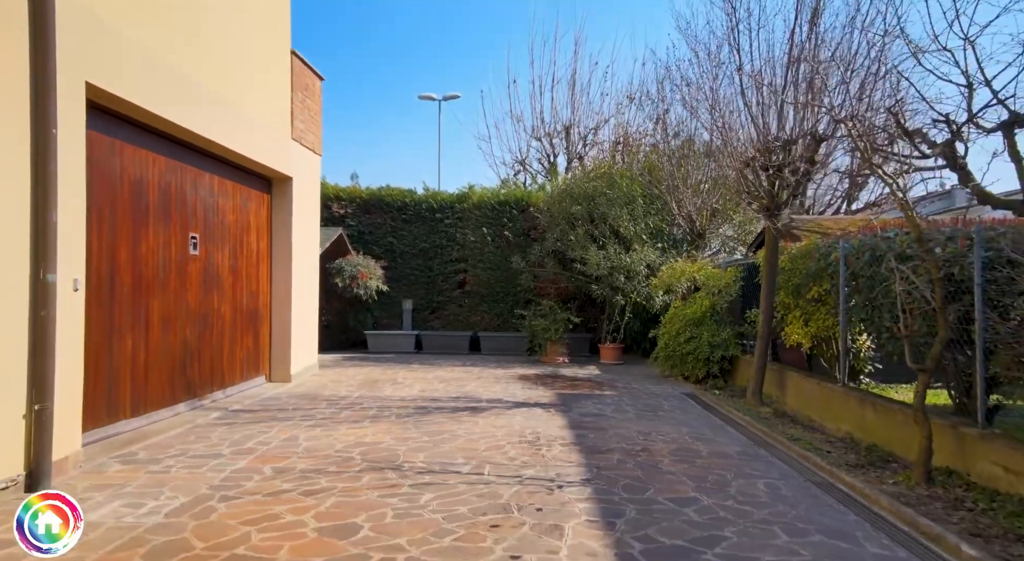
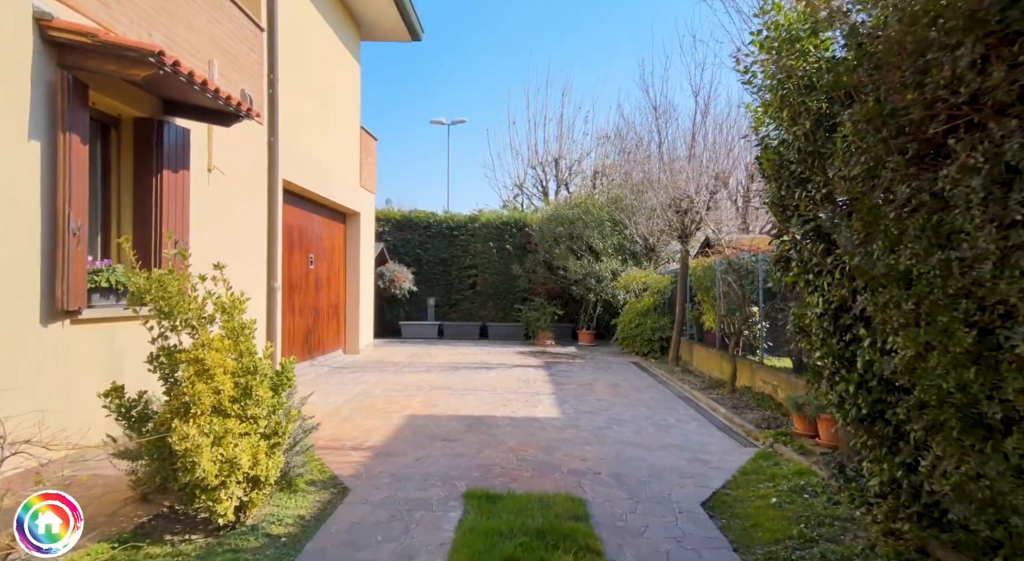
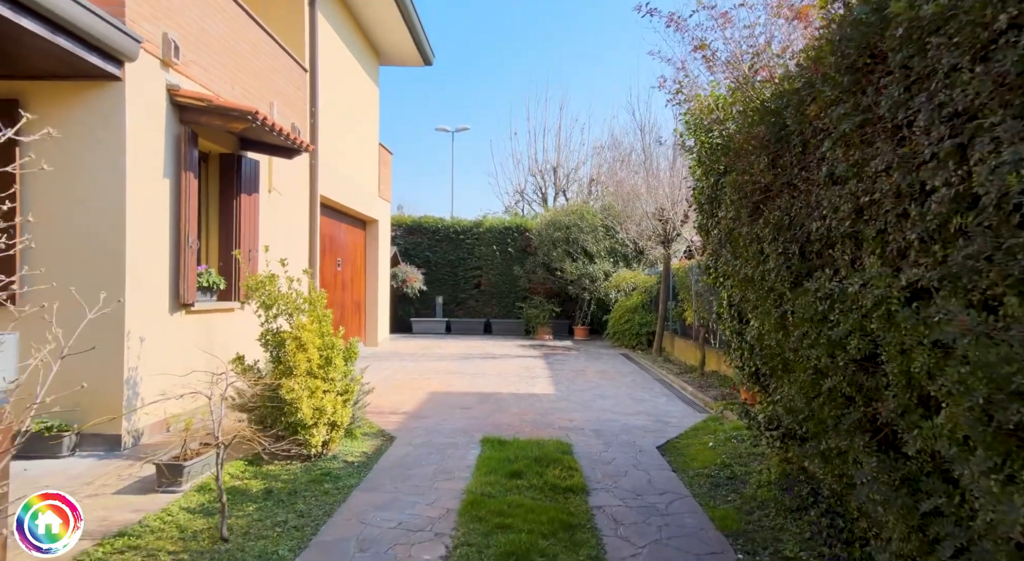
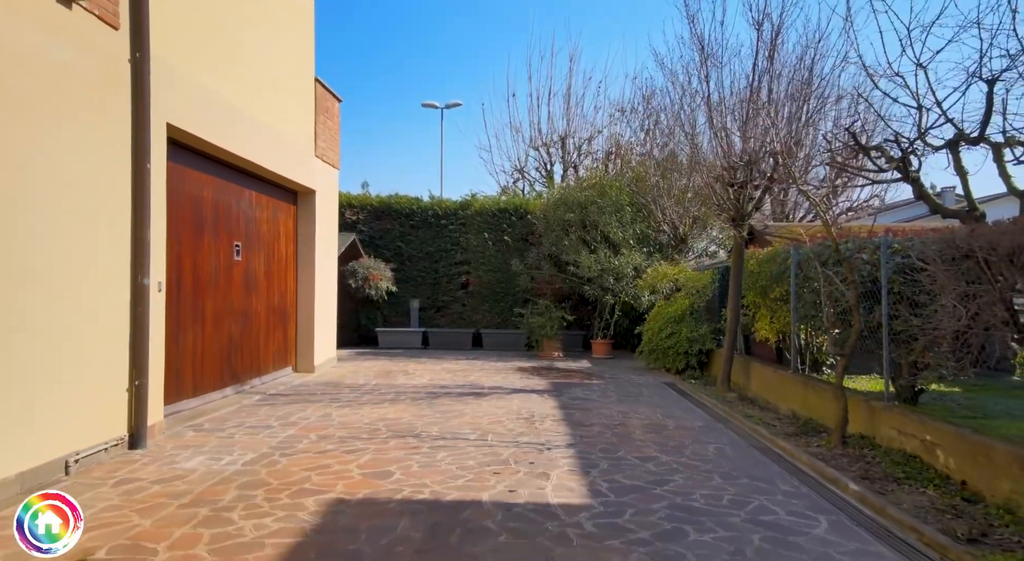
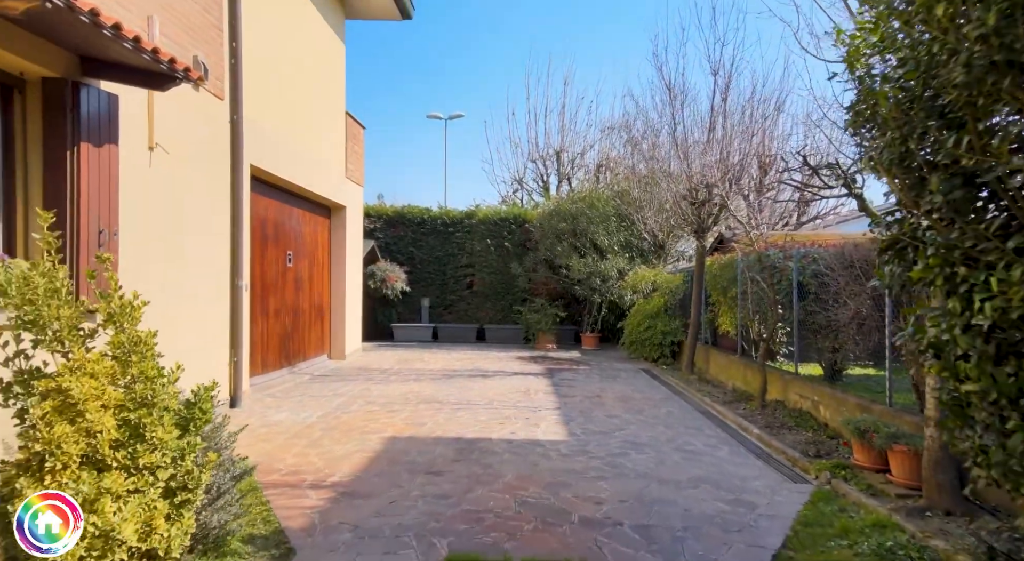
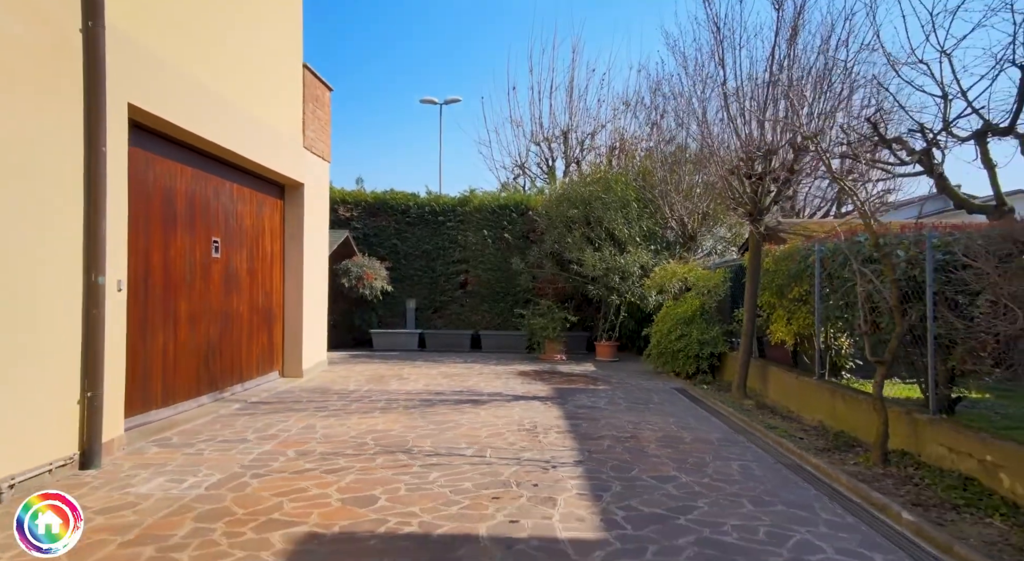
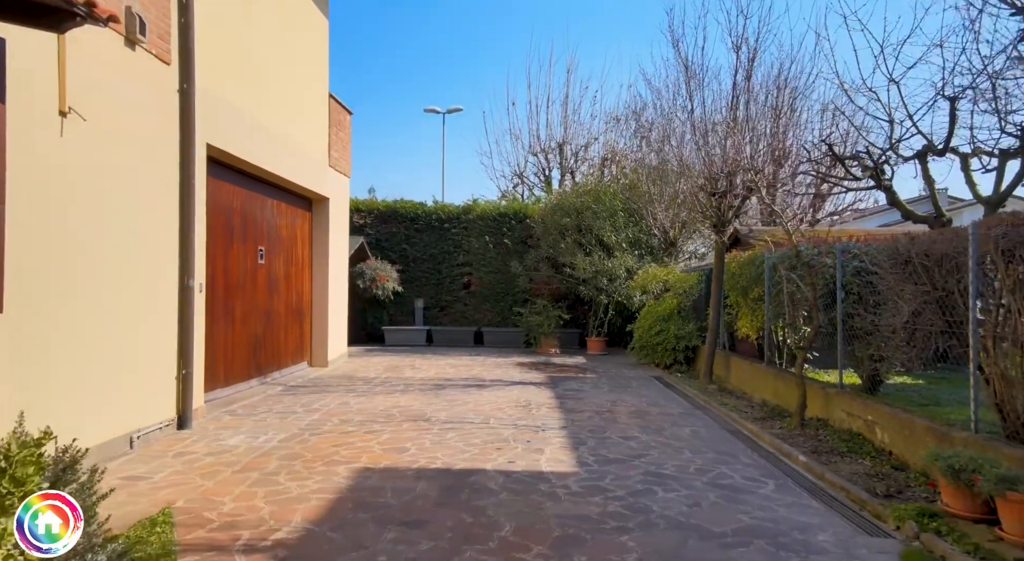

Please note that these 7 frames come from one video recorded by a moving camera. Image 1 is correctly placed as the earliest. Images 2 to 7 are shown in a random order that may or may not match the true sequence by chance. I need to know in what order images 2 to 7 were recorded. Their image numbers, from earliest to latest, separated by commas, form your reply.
6, 4, 7, 5, 2, 3
